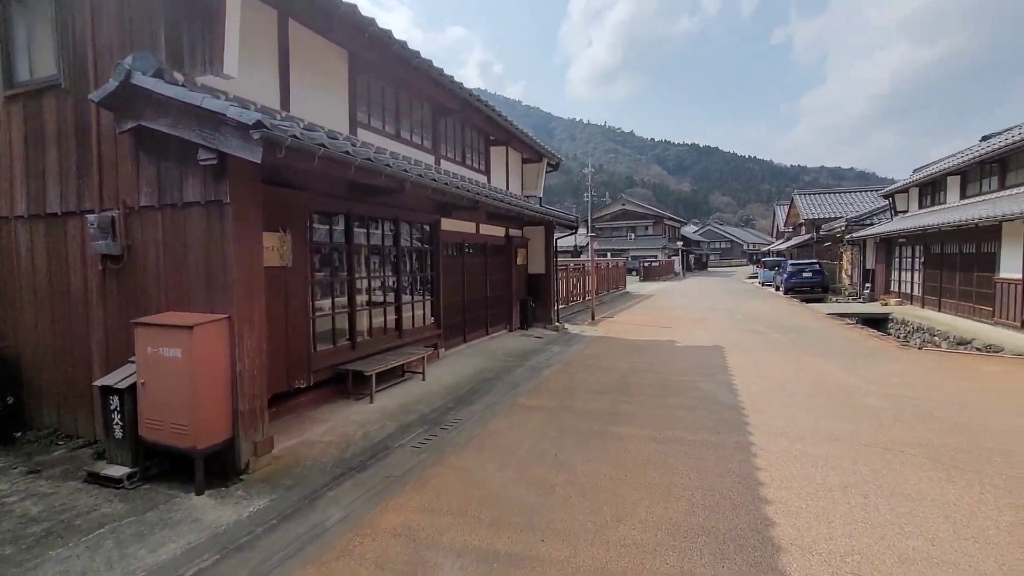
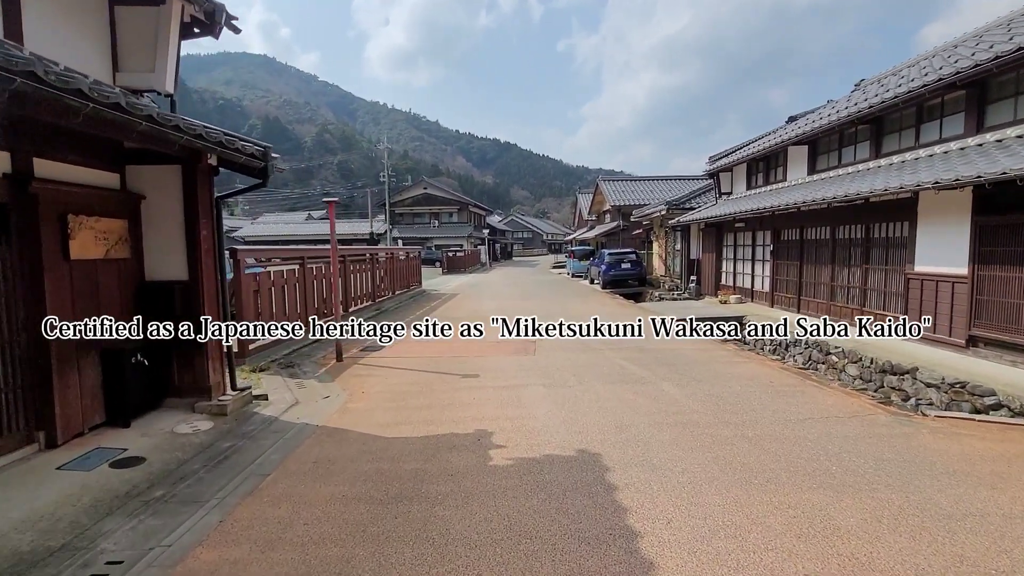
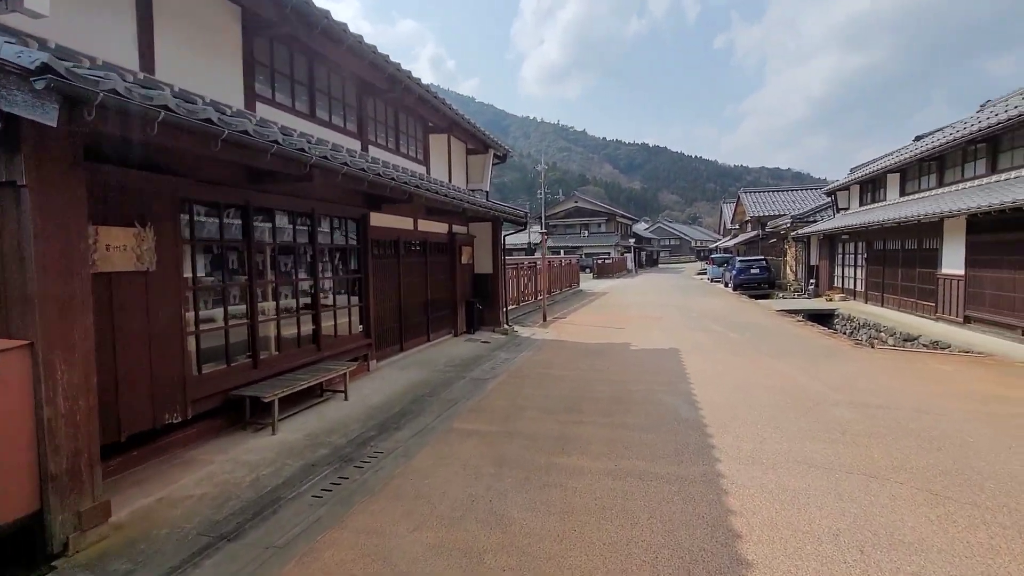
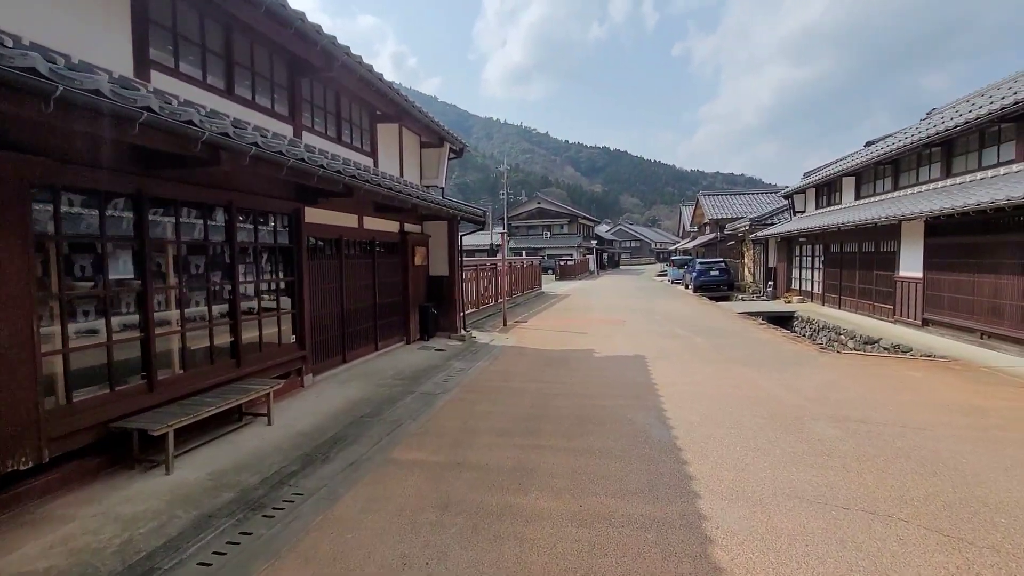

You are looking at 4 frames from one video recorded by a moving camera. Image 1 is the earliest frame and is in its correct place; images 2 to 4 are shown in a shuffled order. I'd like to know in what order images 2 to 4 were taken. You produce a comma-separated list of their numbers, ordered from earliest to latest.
3, 4, 2
